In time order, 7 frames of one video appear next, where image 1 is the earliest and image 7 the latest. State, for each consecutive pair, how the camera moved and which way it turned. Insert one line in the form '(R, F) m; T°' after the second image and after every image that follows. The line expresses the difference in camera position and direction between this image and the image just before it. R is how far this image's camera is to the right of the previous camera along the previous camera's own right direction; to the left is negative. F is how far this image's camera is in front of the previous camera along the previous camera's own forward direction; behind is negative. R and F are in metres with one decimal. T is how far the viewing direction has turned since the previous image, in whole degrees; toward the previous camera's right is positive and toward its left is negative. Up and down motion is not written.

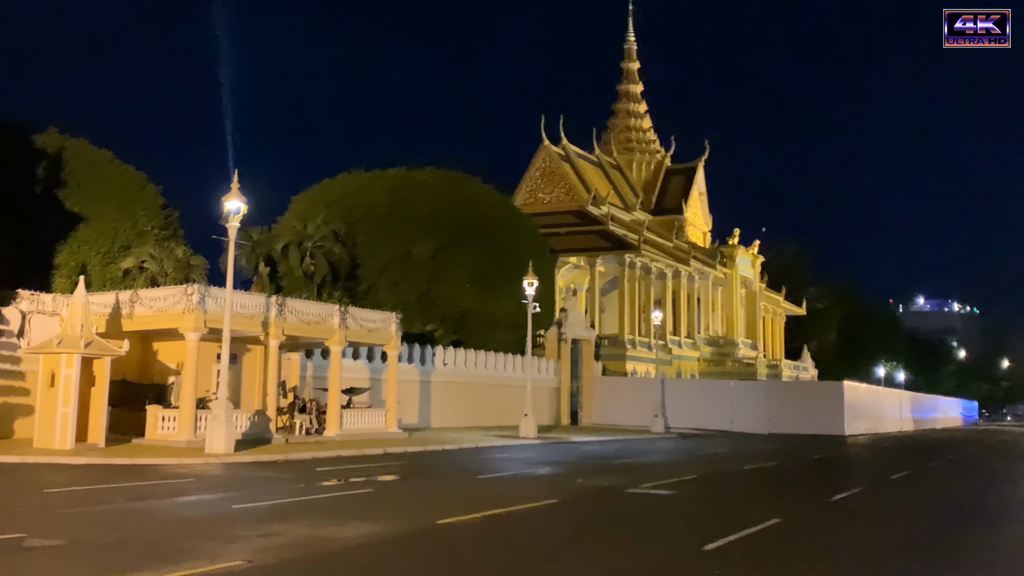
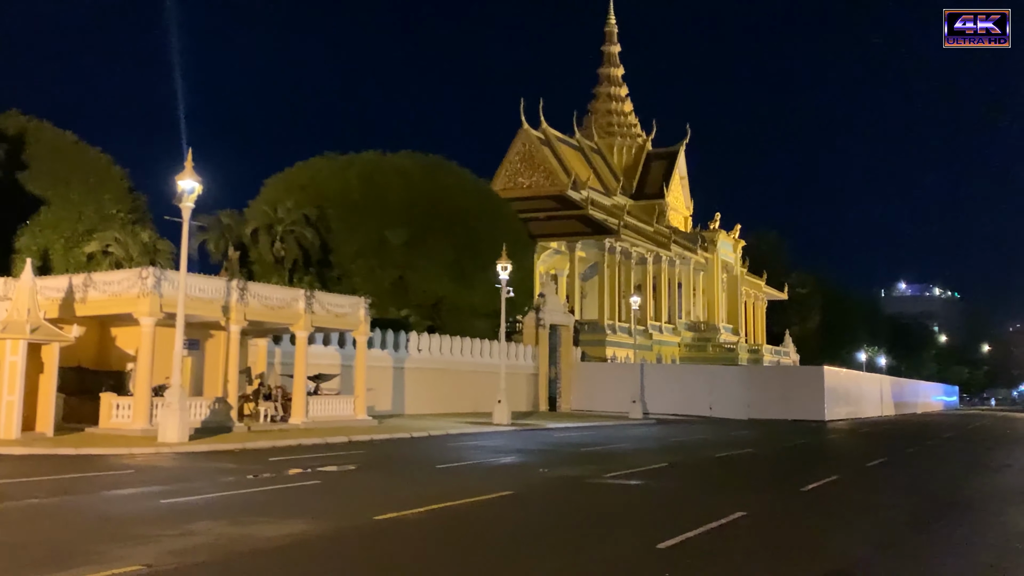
(+0.3, +0.6) m; +1°
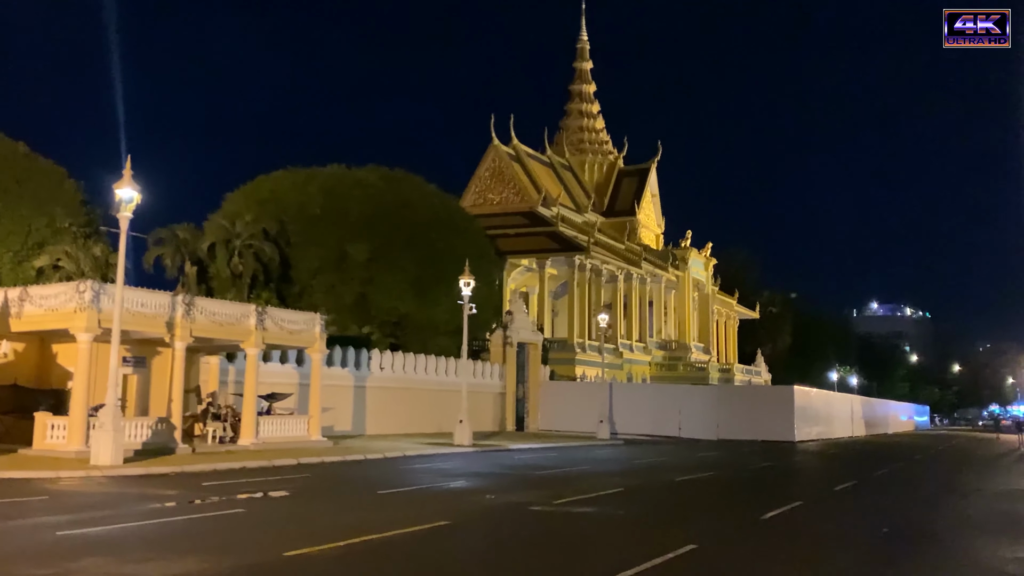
(+0.4, +0.7) m; +1°
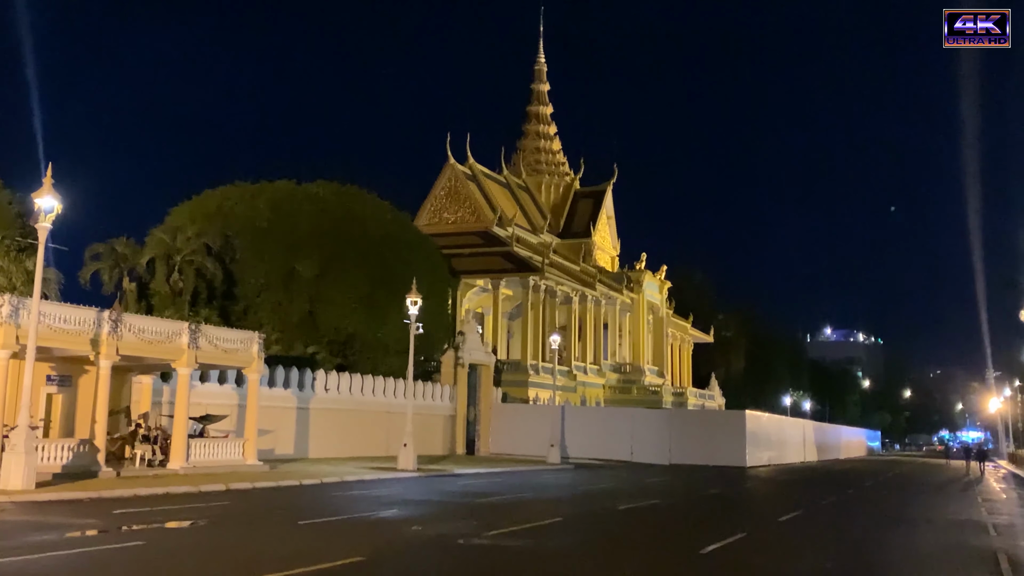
(+0.3, +0.6) m; +2°
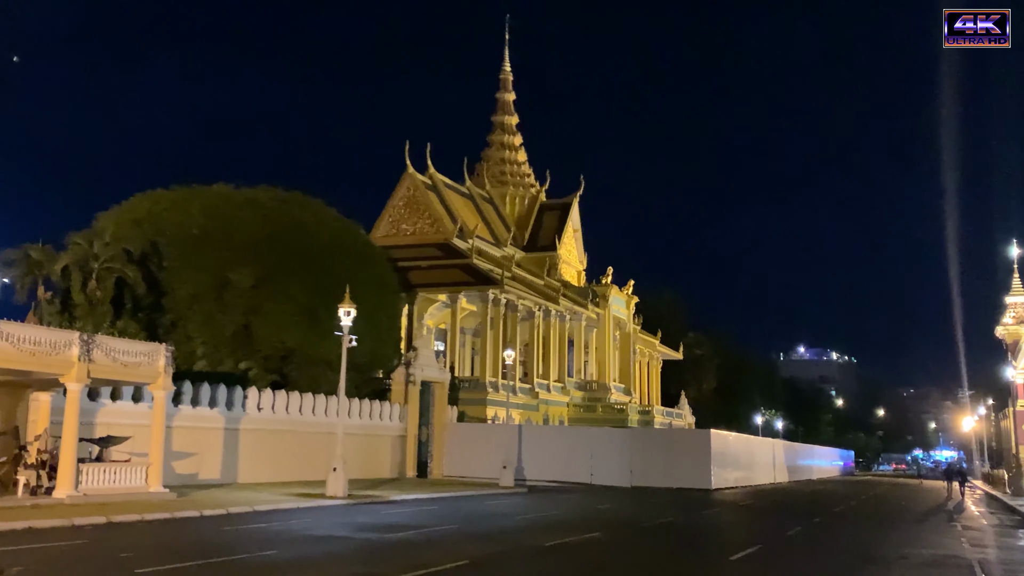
(+0.9, +2.0) m; +1°
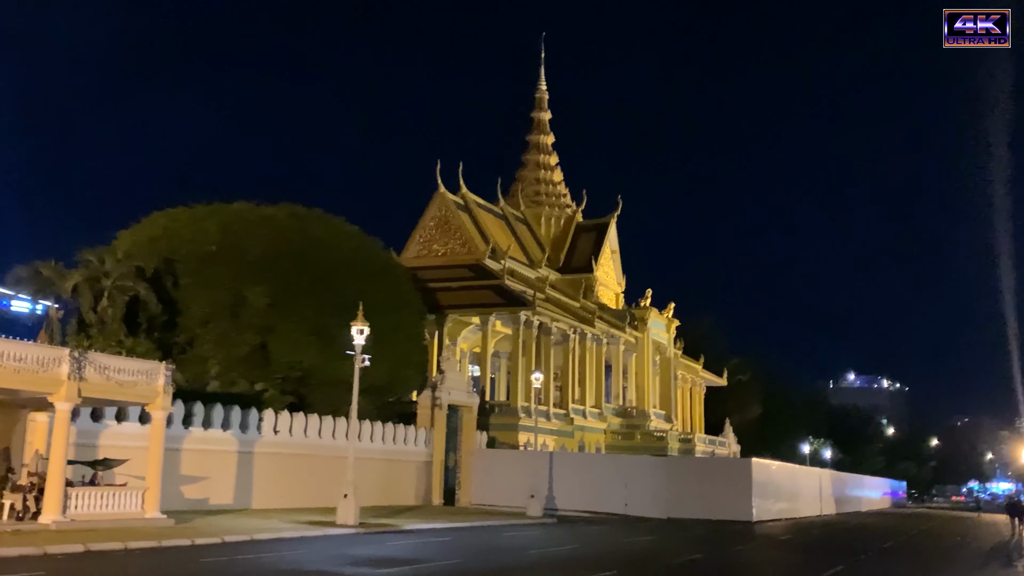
(+0.5, +1.3) m; -3°
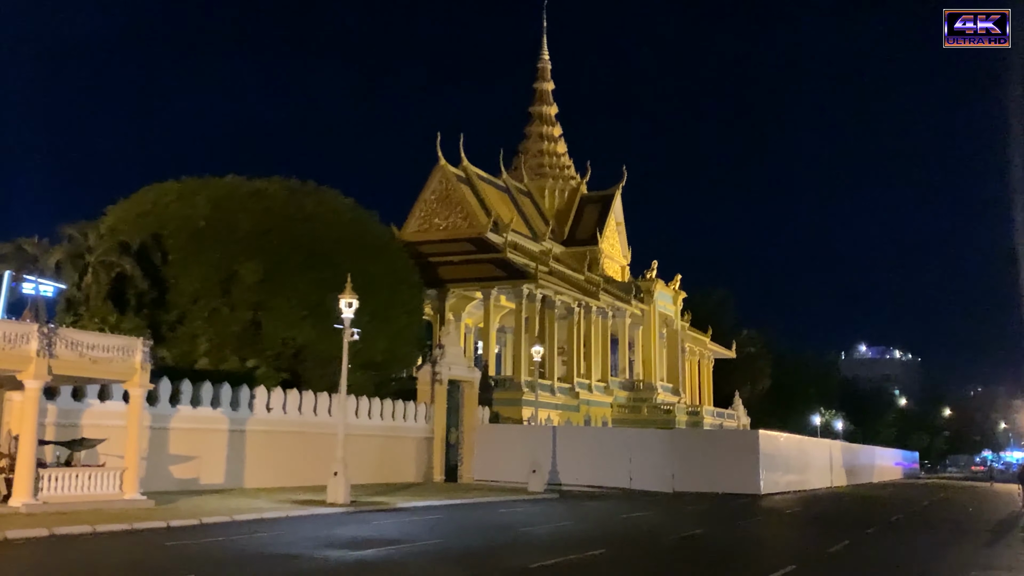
(+0.4, +0.9) m; -1°
